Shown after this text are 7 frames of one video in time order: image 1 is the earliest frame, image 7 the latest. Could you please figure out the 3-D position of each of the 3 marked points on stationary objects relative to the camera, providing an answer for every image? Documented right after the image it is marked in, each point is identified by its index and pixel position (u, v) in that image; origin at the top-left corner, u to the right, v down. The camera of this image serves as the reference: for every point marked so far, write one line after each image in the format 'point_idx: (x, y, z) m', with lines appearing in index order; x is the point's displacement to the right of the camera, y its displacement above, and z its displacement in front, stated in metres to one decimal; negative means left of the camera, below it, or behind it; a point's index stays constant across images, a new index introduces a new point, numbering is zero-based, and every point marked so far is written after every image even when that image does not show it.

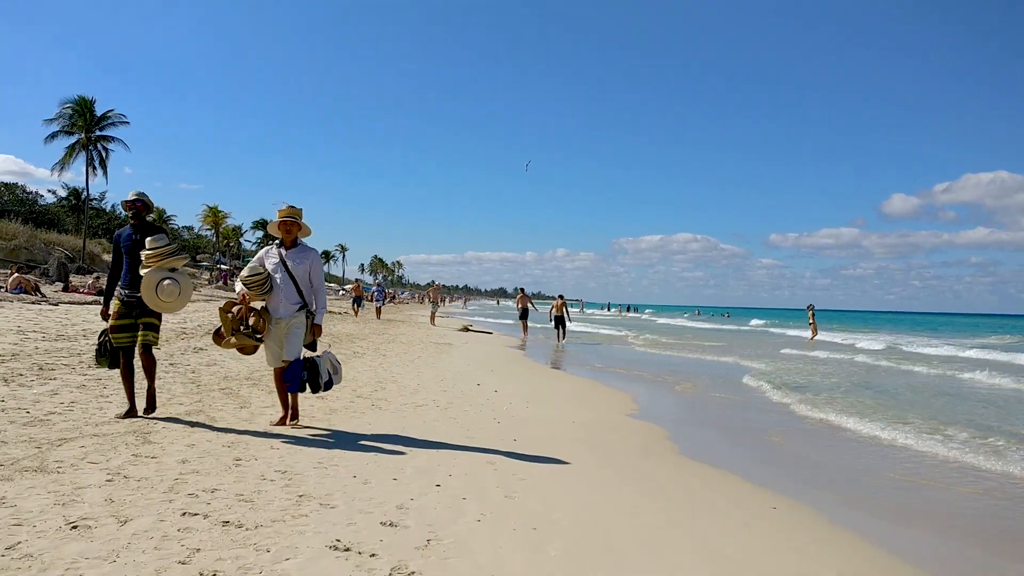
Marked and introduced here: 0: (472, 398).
0: (-0.6, -1.6, +8.5) m
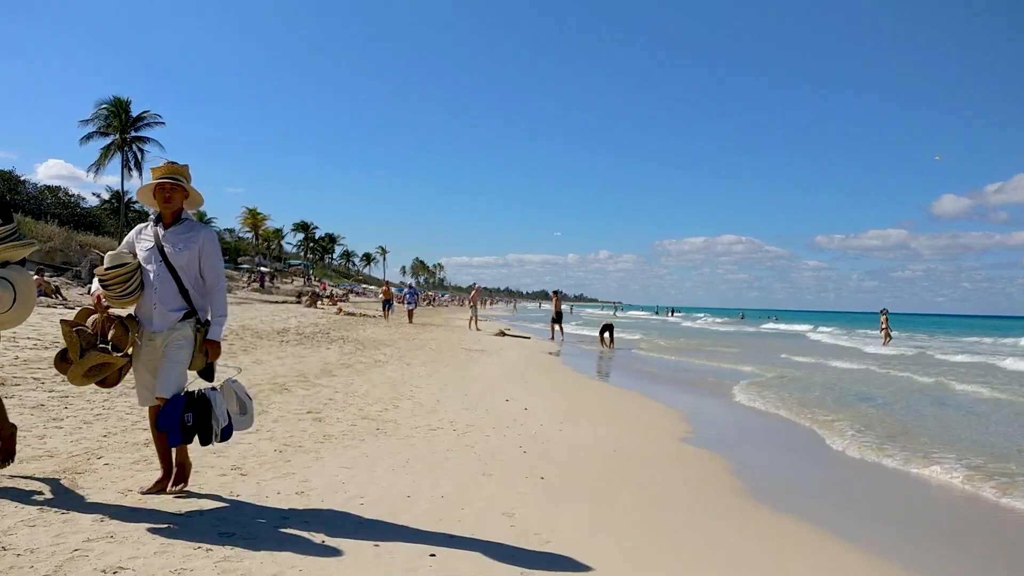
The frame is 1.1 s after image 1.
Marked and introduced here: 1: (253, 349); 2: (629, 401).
0: (-0.2, -1.7, +7.3) m
1: (-5.2, -1.2, +11.2) m
2: (+2.3, -2.2, +10.7) m
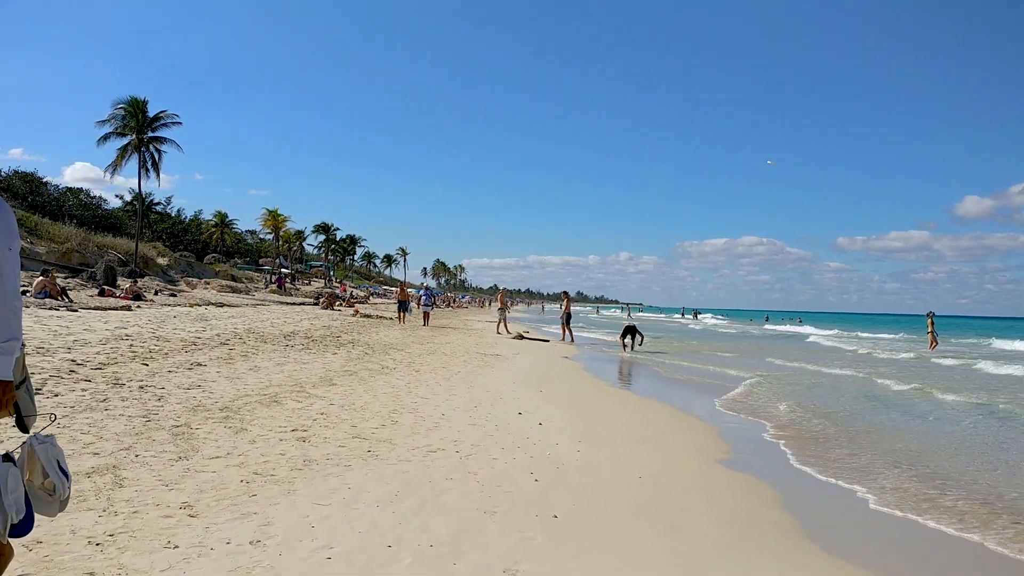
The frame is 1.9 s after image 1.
0: (0.0, -1.7, +6.5) m
1: (-4.9, -1.3, +10.5) m
2: (+2.5, -2.2, +9.8) m
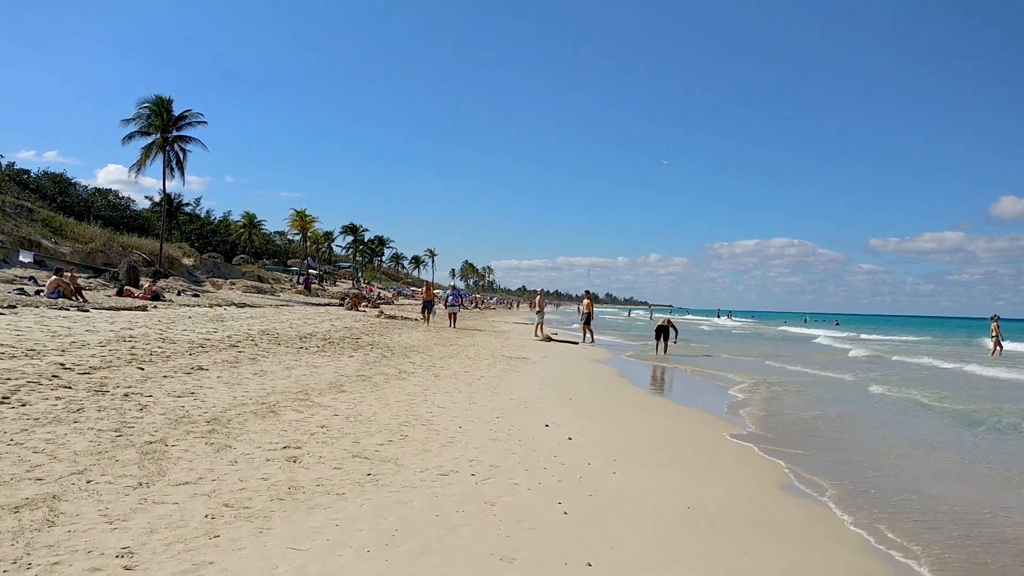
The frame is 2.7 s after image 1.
0: (+0.2, -1.7, +5.7) m
1: (-4.4, -1.2, +9.9) m
2: (+3.0, -2.2, +8.9) m
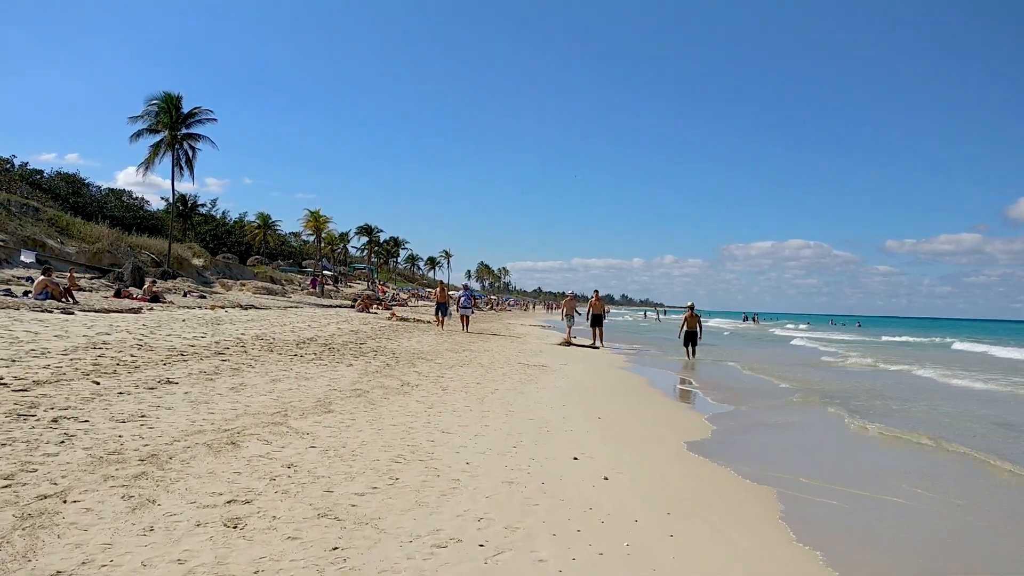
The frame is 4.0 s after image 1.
0: (+0.4, -1.7, +4.4) m
1: (-4.1, -1.3, +8.7) m
2: (+3.2, -2.2, +7.5) m
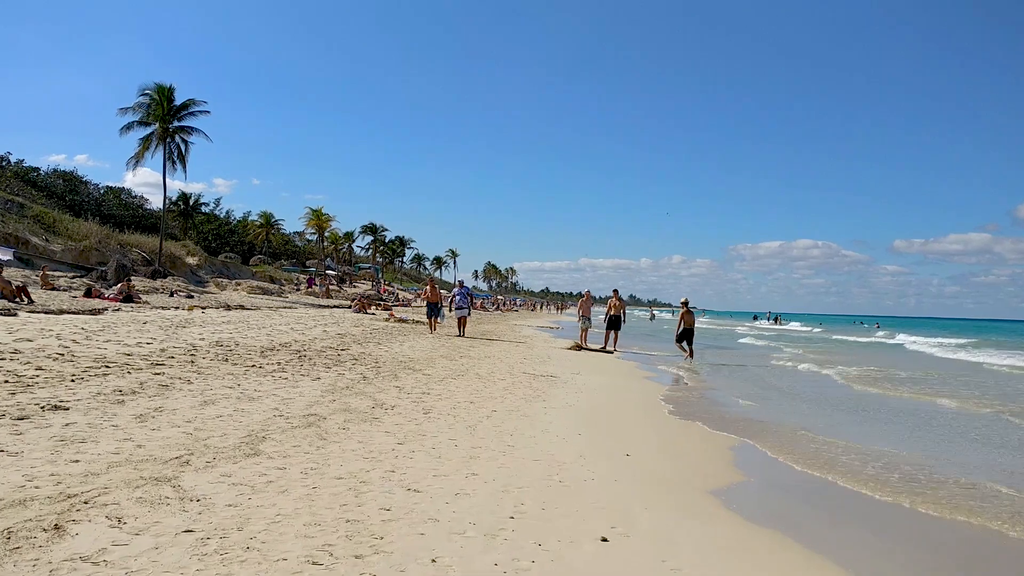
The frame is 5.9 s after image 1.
0: (+0.3, -1.6, +2.5) m
1: (-4.1, -1.2, +7.0) m
2: (+3.2, -2.1, +5.6) m
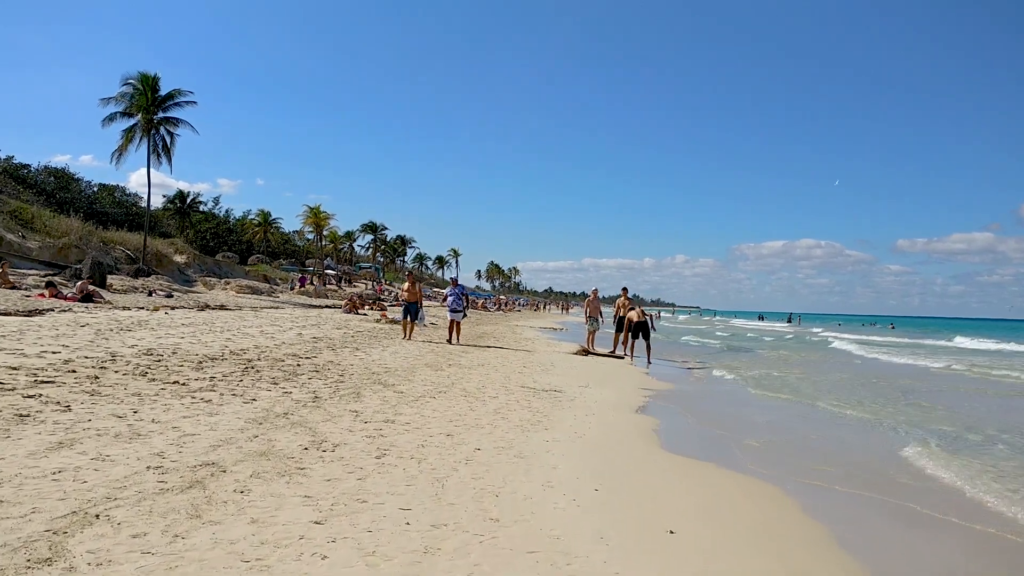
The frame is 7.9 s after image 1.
0: (+0.2, -1.5, +0.6) m
1: (-4.2, -1.1, +5.1) m
2: (+3.1, -2.1, +3.6) m
